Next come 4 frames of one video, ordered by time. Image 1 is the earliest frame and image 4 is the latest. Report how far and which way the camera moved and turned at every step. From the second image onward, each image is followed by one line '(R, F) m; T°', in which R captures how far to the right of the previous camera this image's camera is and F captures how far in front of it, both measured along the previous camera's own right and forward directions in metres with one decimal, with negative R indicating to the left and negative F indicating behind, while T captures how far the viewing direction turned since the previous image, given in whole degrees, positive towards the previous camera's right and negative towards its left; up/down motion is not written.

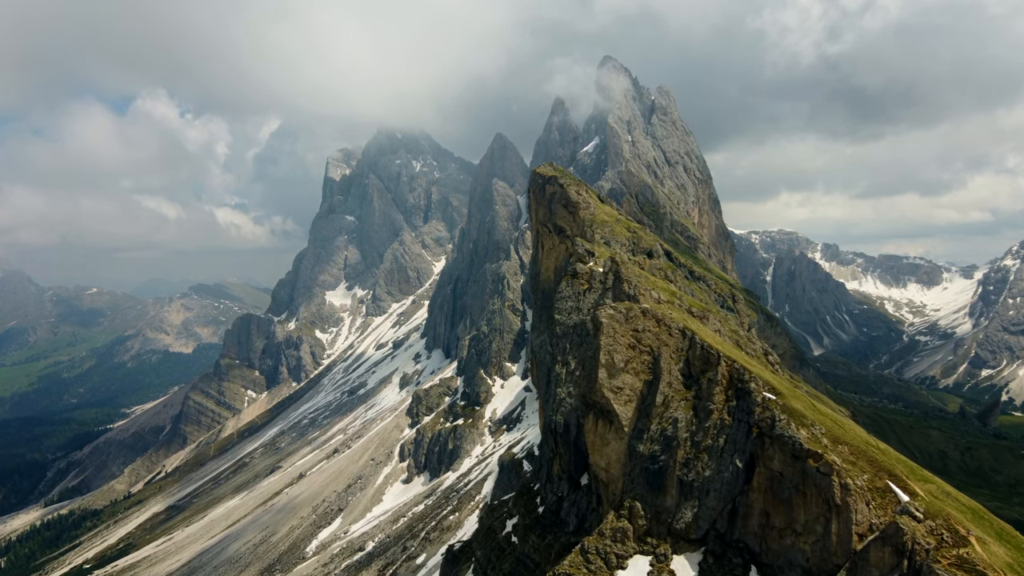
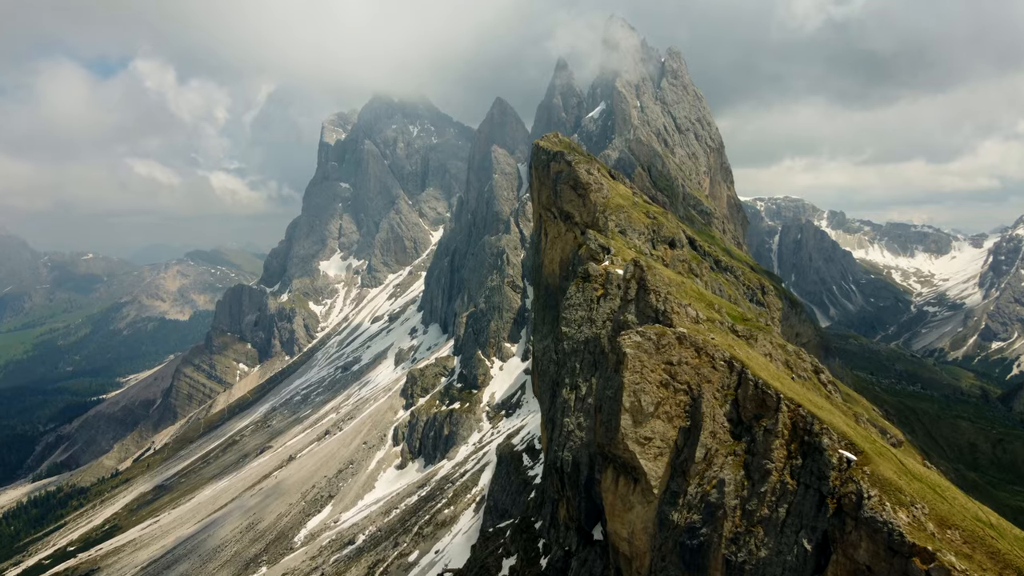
(+0.4, +15.1) m; 0°
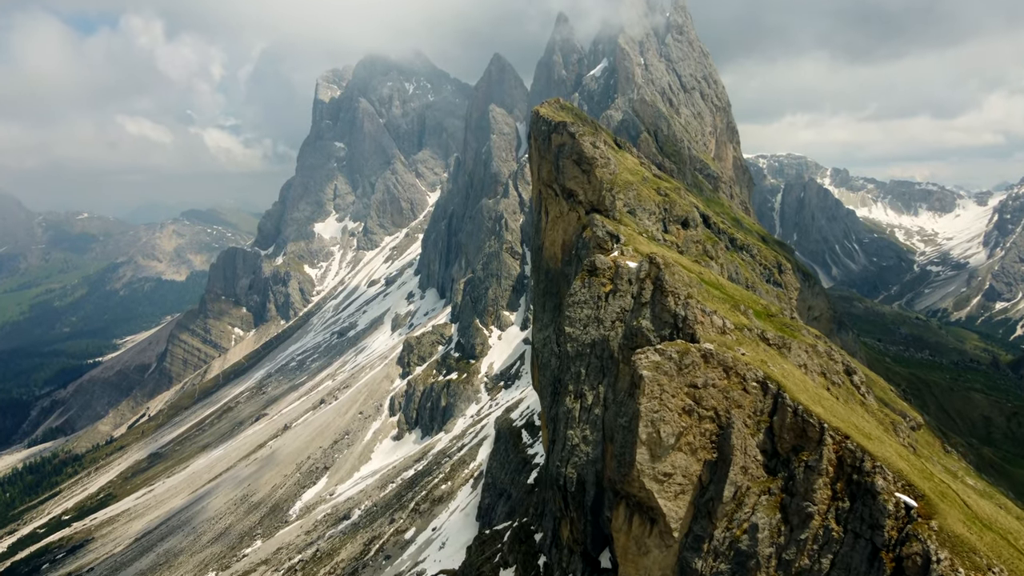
(+0.3, +8.2) m; 0°
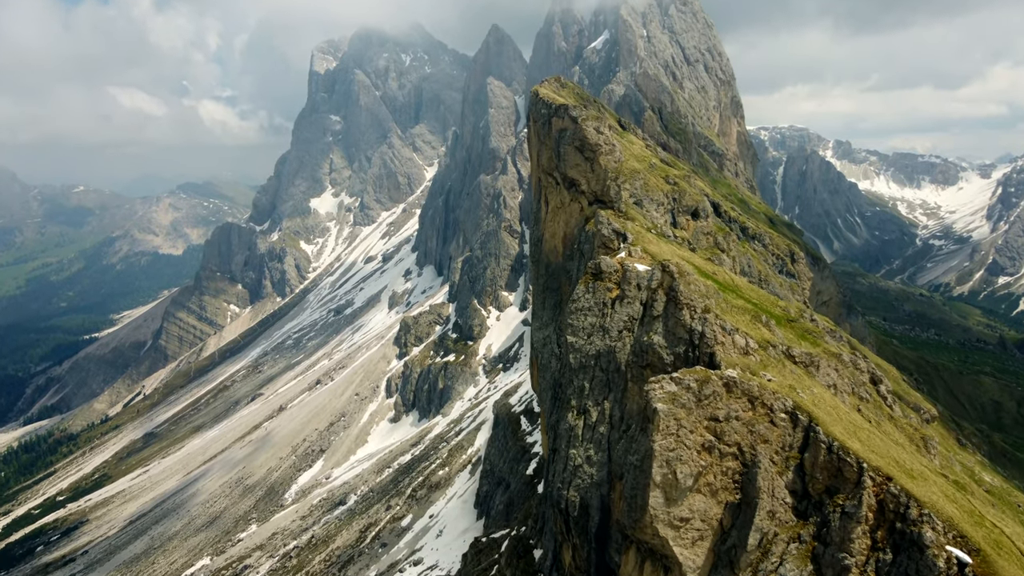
(+0.2, +5.6) m; 0°
